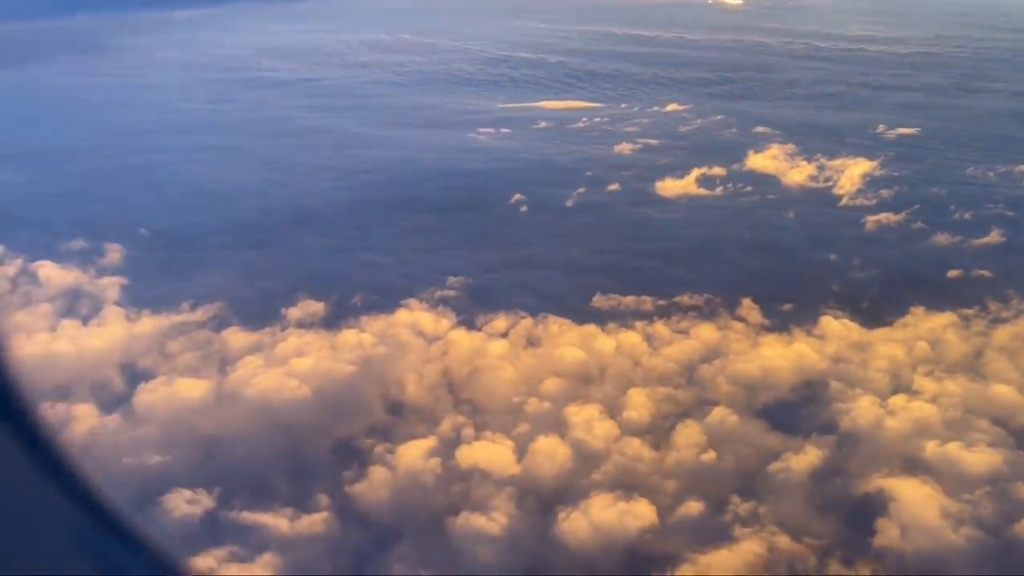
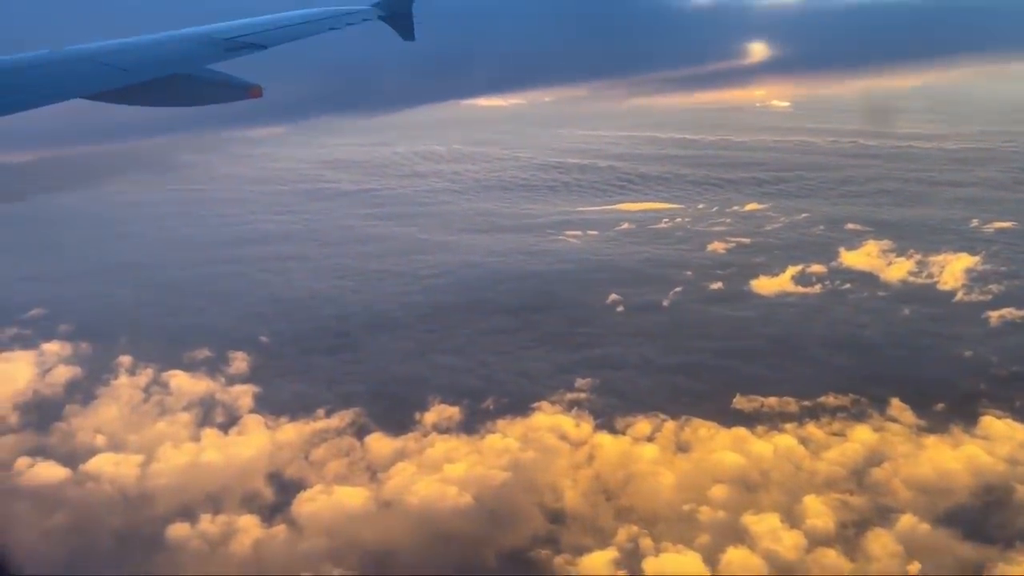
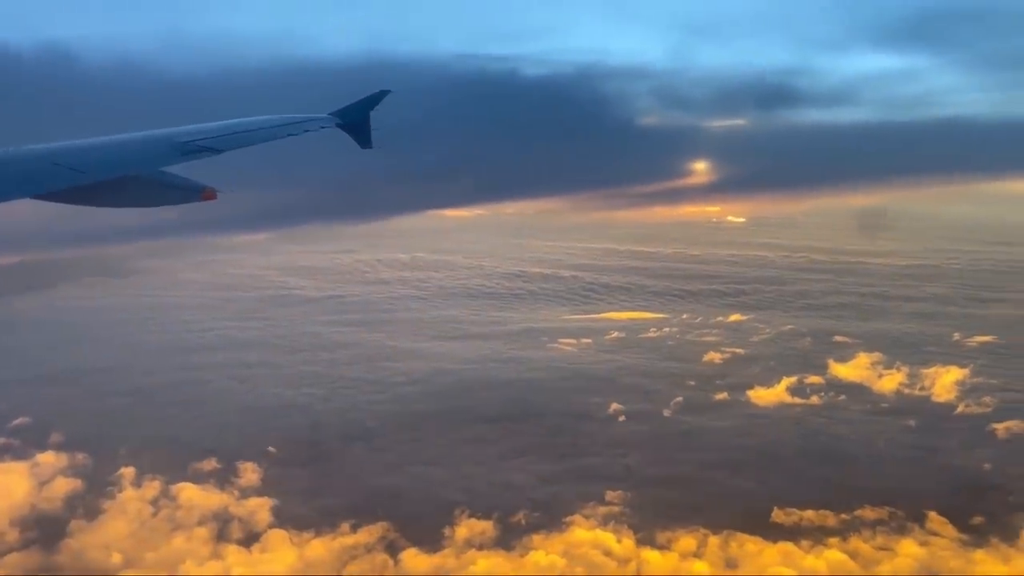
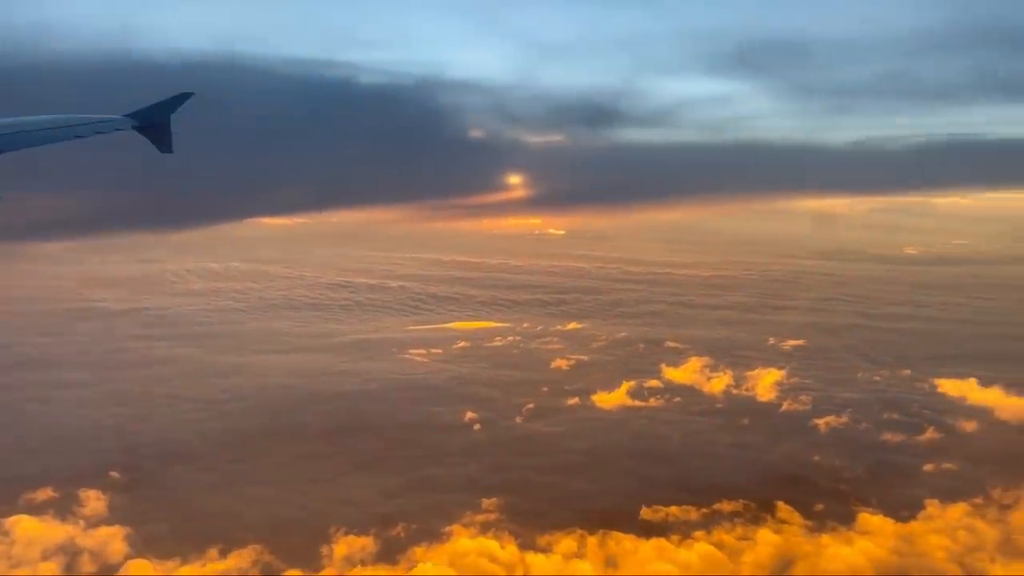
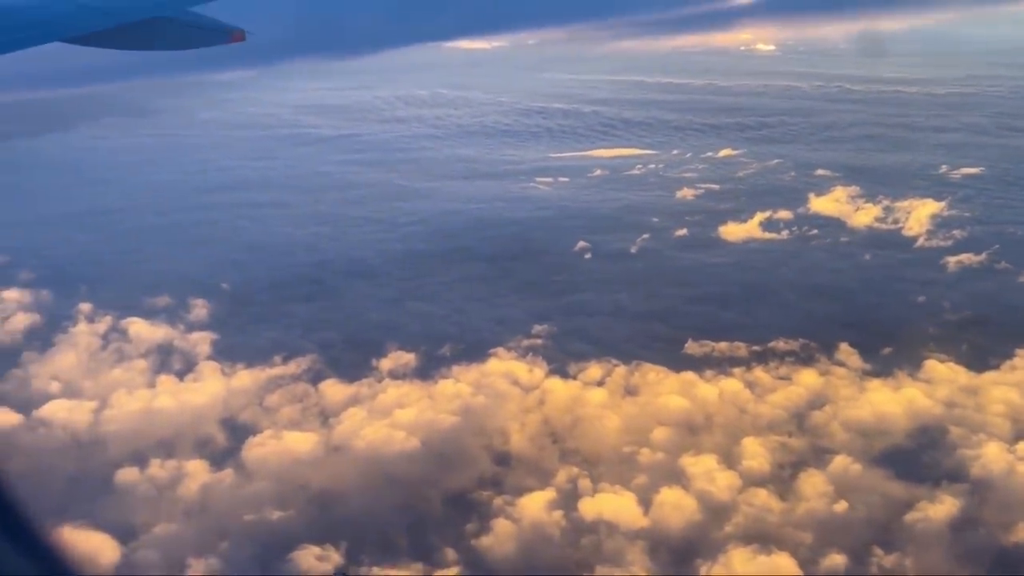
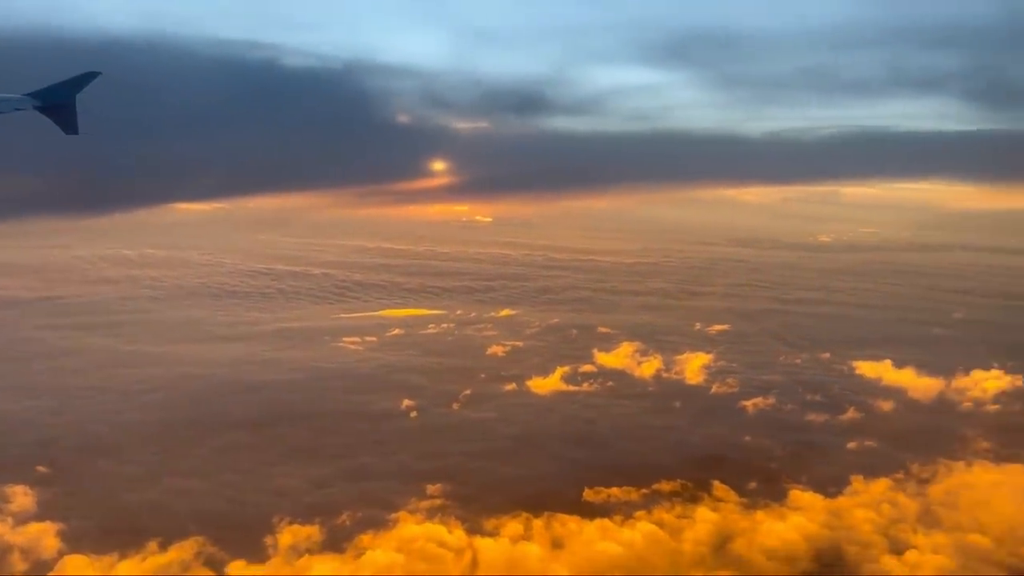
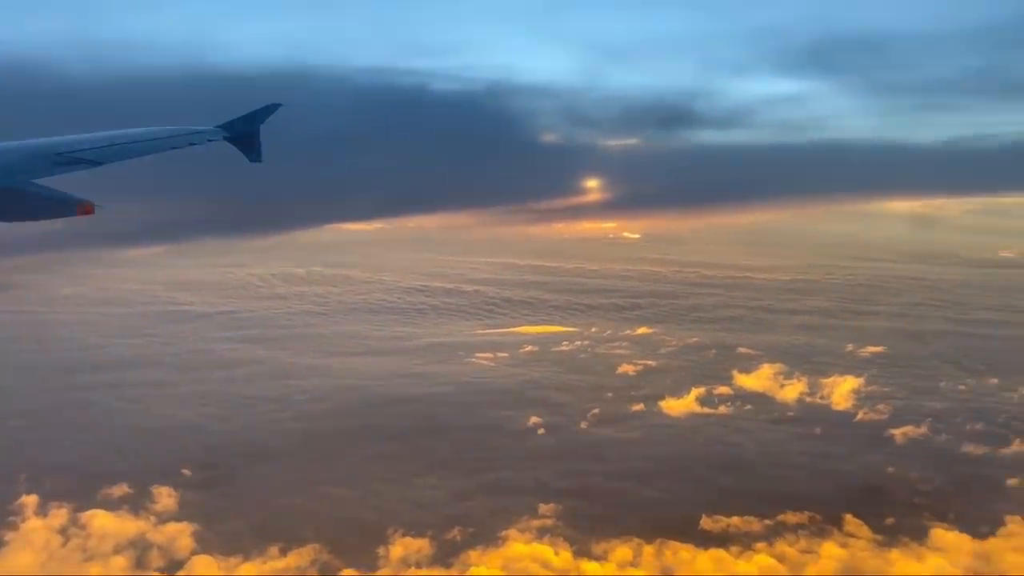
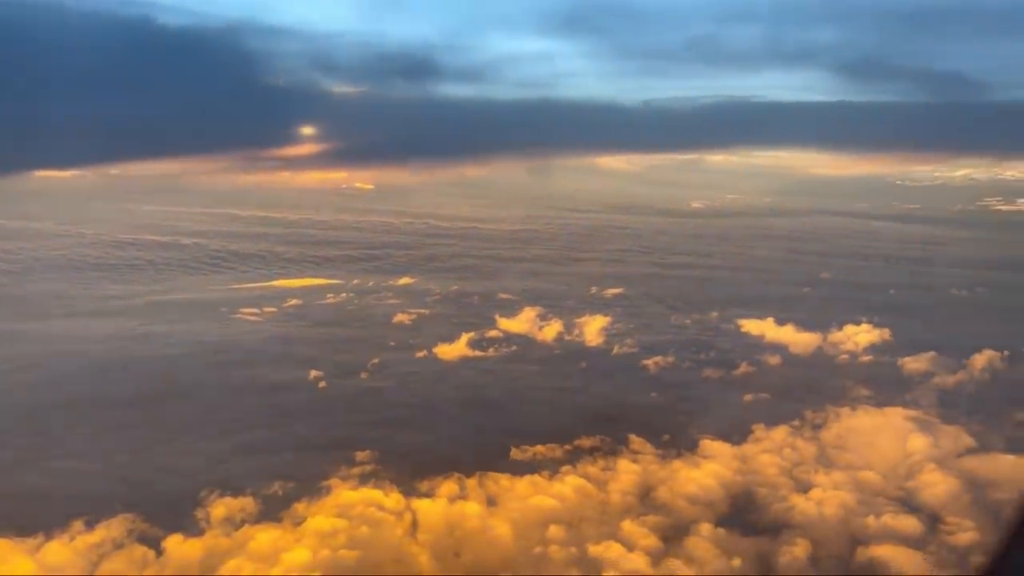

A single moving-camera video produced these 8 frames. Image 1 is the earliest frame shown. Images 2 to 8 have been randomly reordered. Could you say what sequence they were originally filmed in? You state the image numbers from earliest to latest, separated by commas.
5, 2, 3, 7, 4, 6, 8
